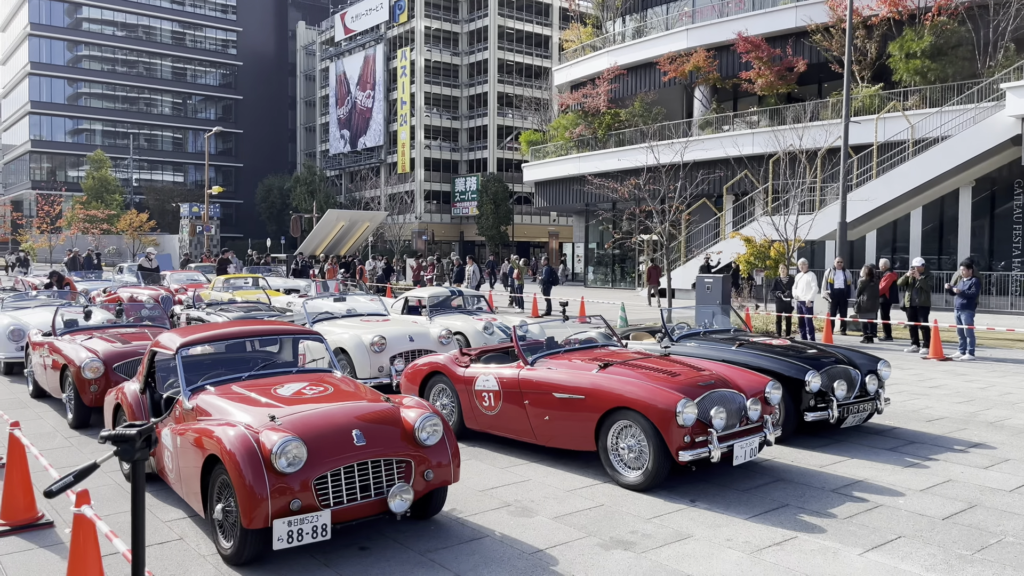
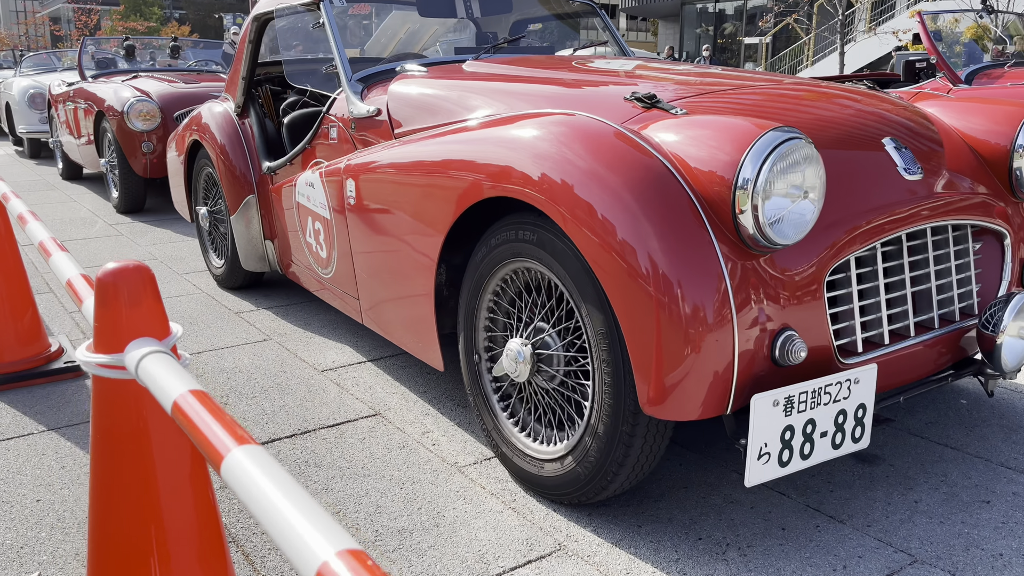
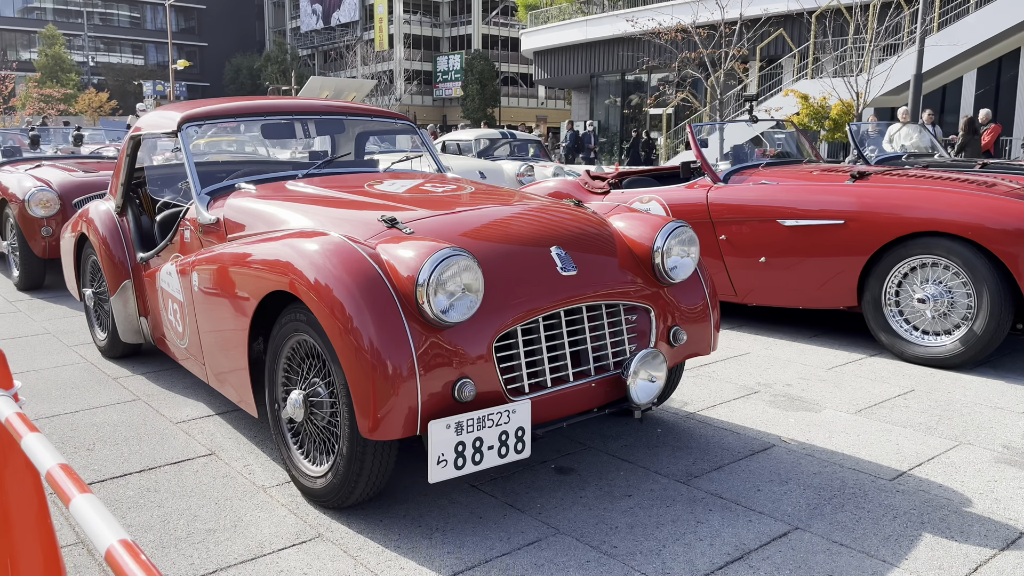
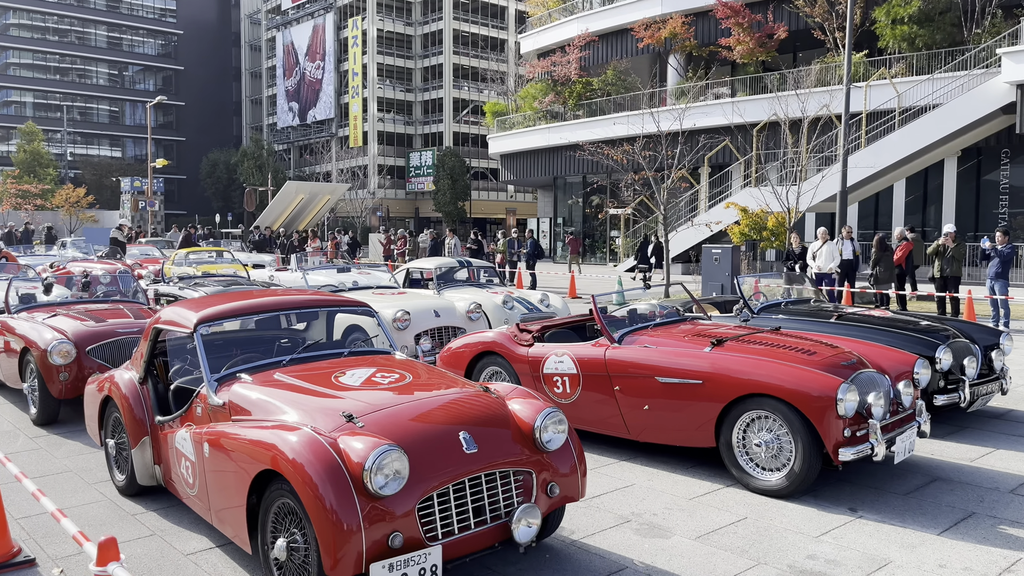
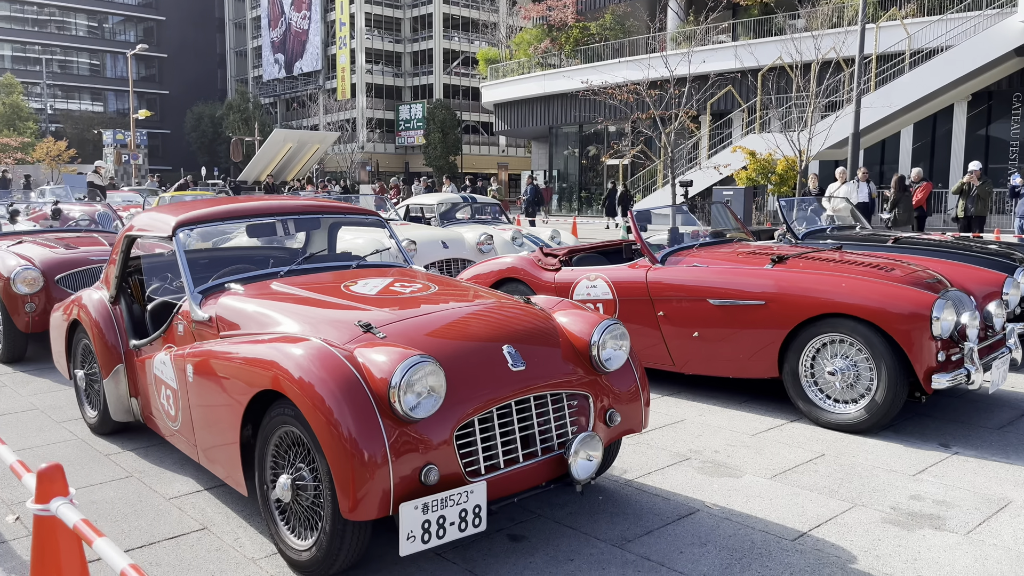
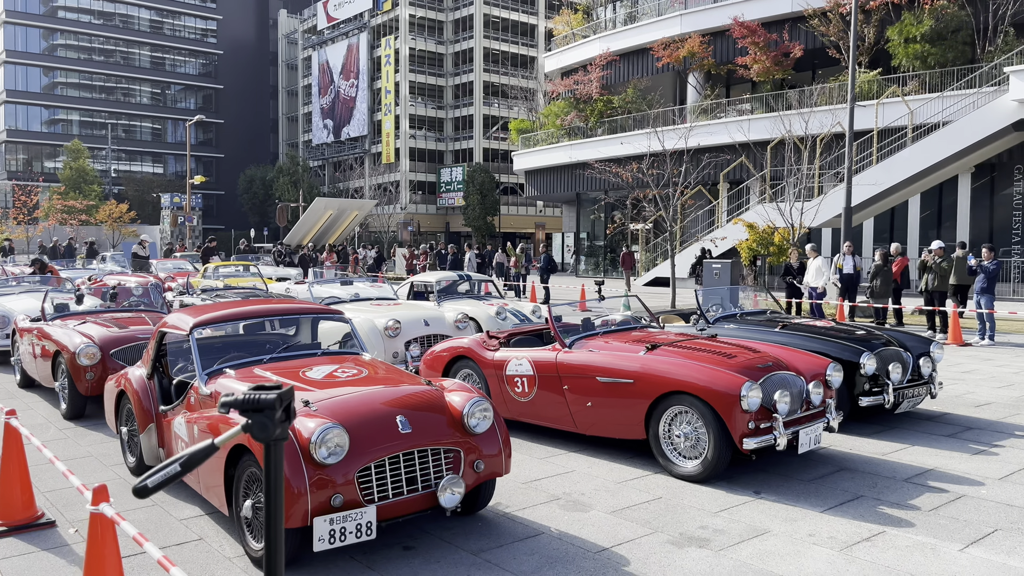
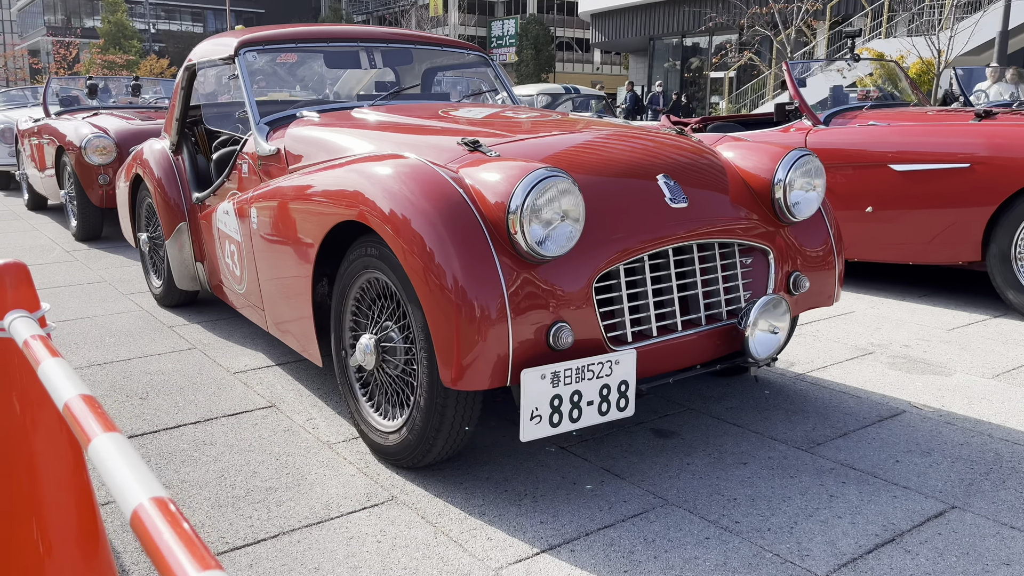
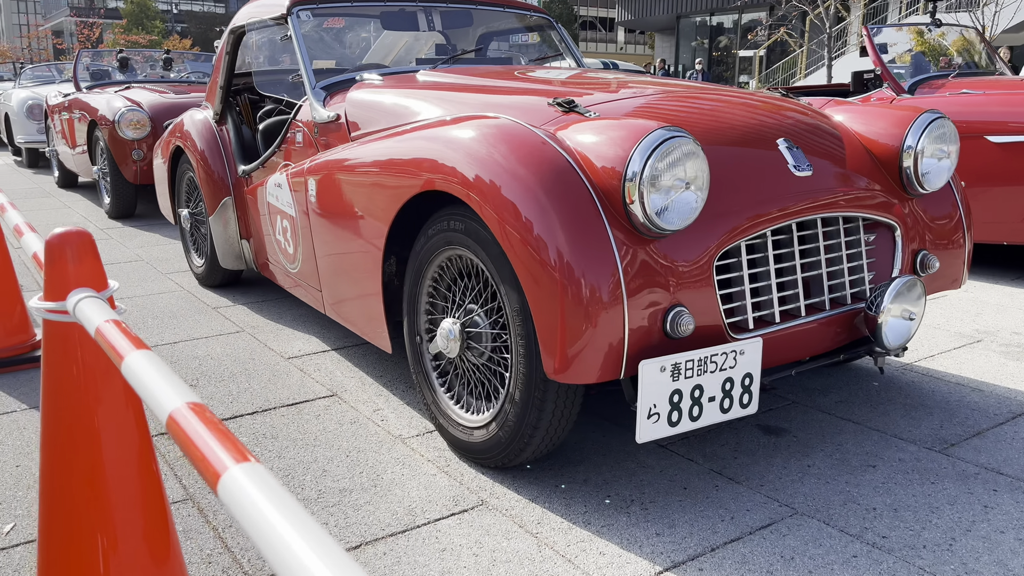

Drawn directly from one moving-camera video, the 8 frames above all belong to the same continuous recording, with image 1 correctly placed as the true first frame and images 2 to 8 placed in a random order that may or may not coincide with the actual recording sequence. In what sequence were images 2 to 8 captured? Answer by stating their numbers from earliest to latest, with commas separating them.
6, 4, 5, 3, 7, 8, 2
